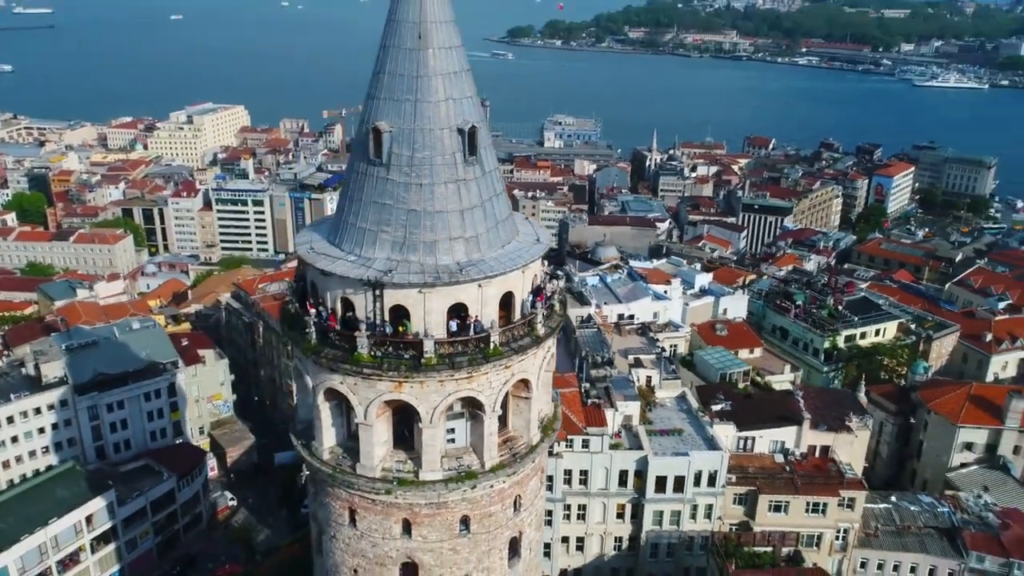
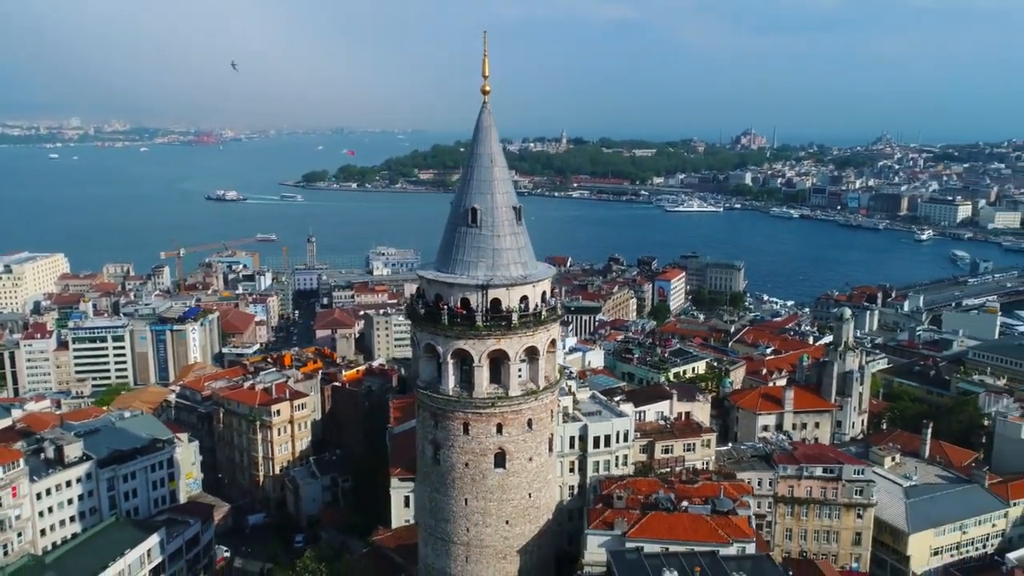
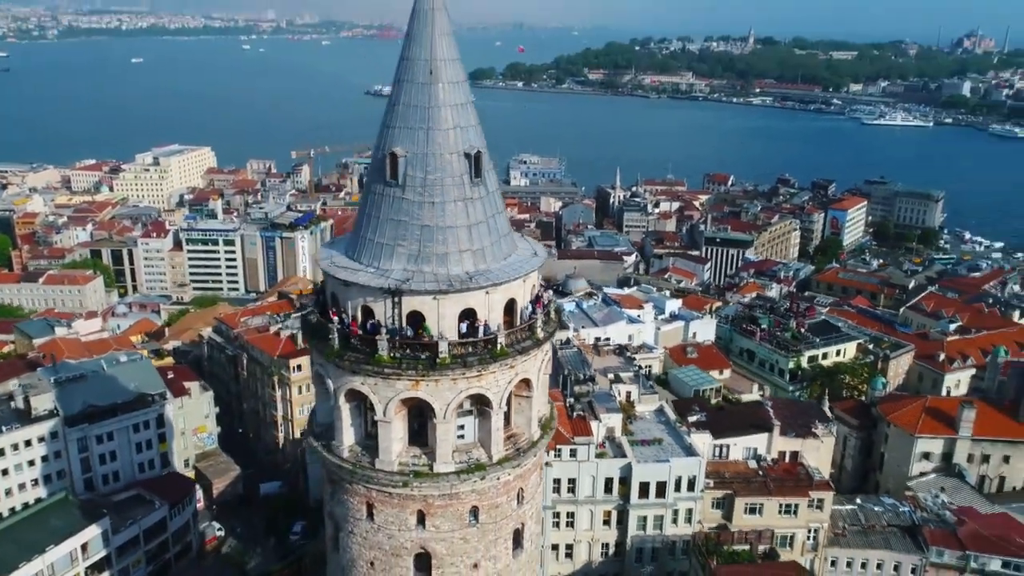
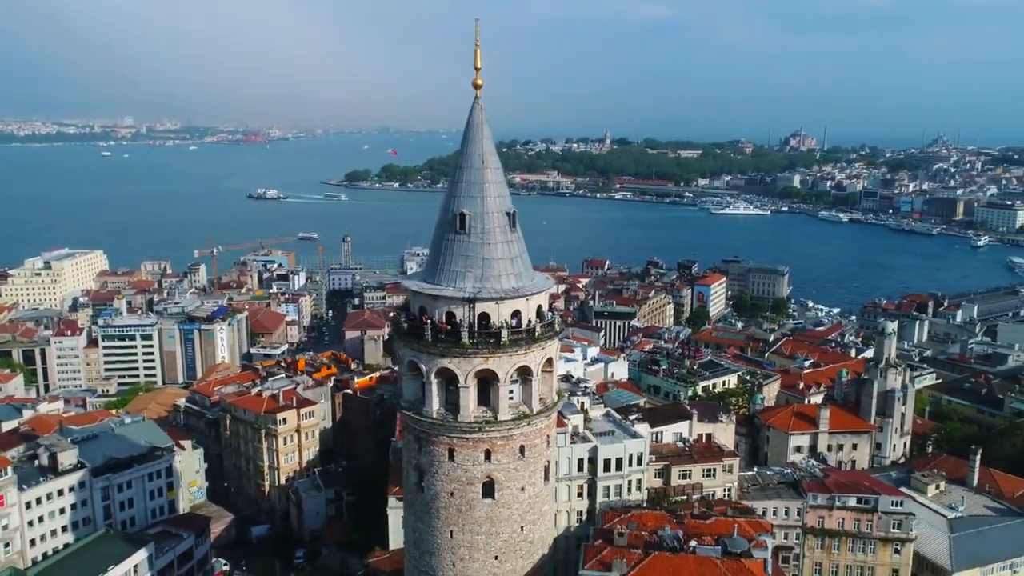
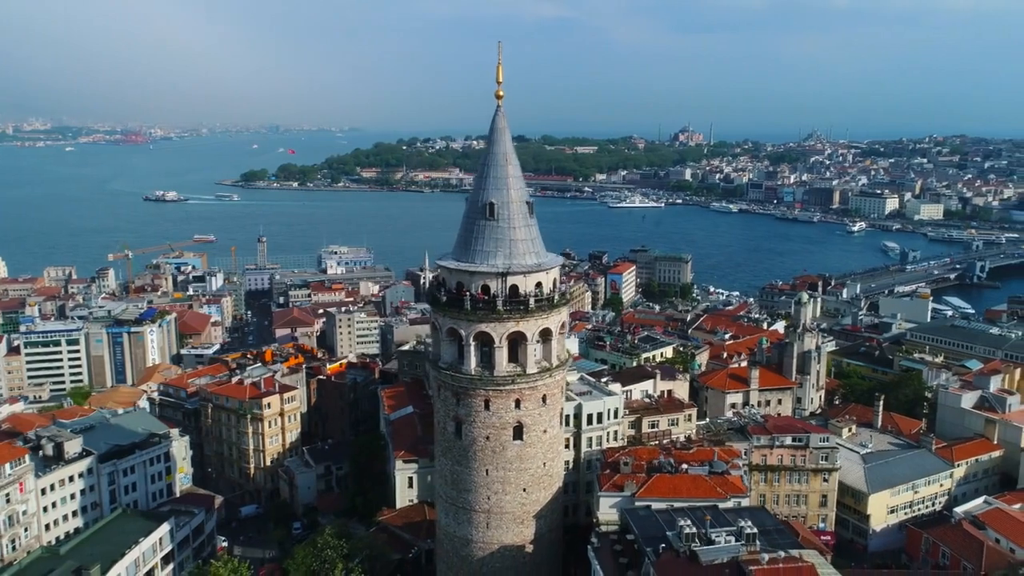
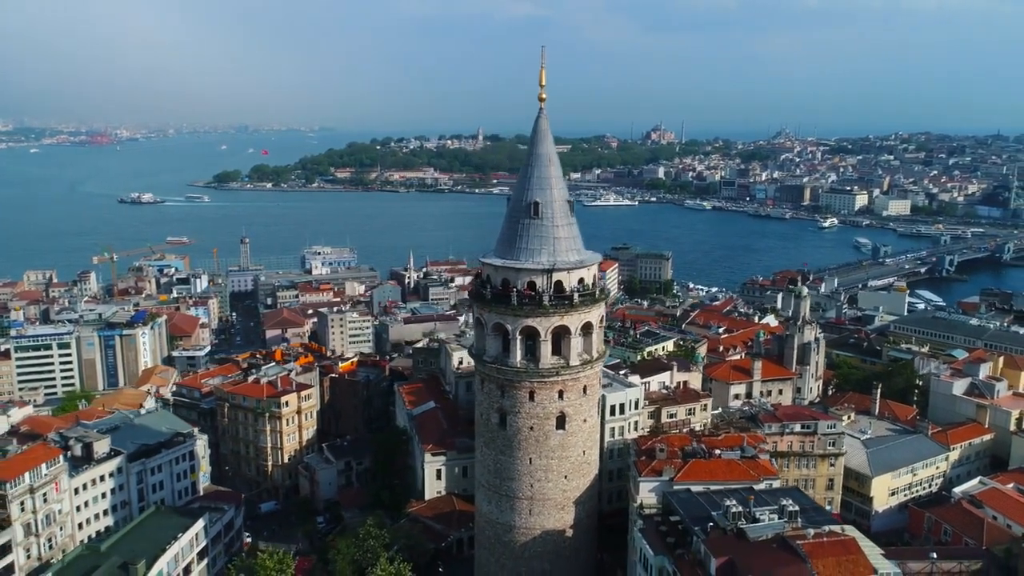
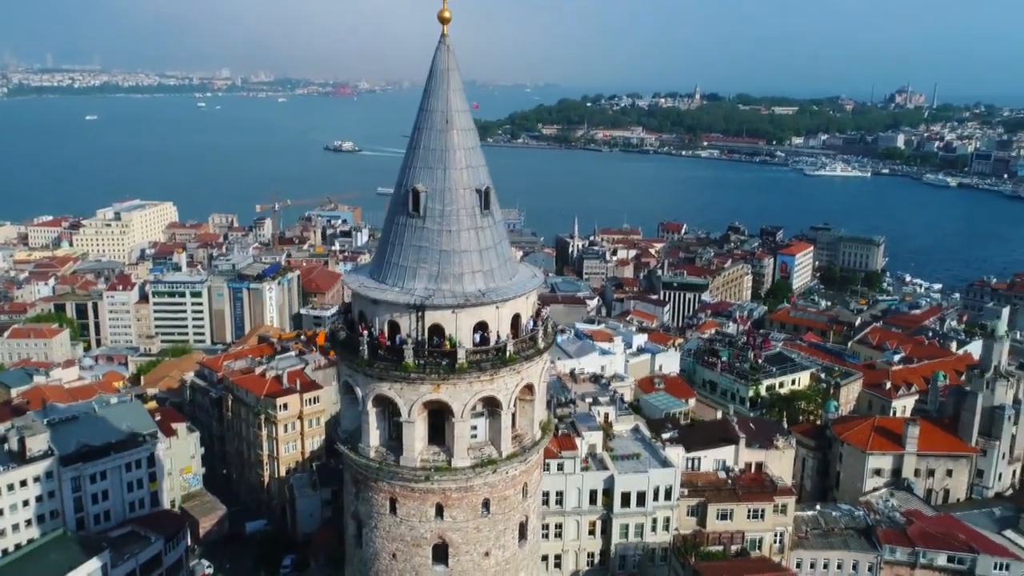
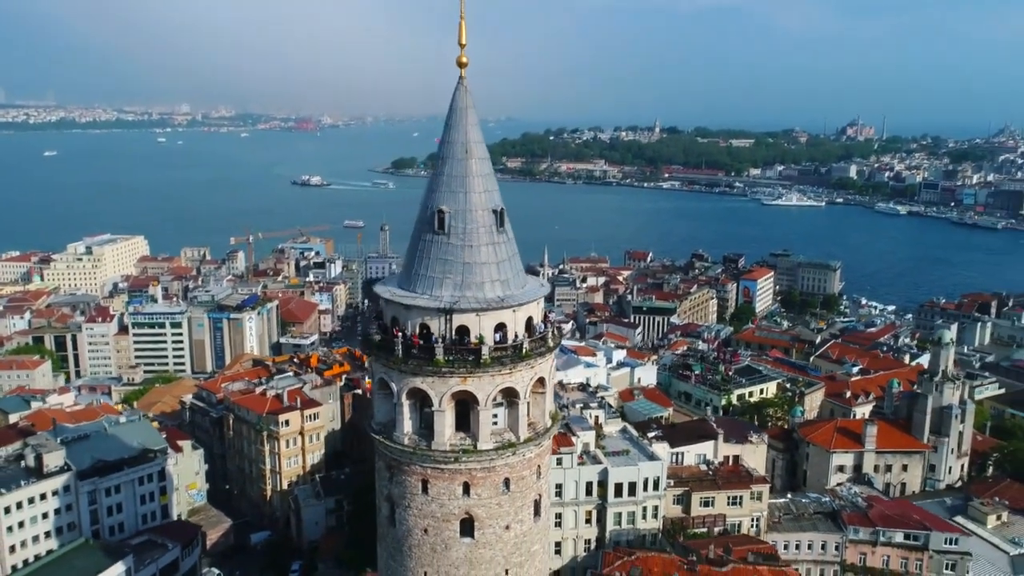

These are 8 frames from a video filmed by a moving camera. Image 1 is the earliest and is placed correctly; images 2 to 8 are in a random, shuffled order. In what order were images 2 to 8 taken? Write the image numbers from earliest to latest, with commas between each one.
3, 7, 8, 4, 2, 5, 6
